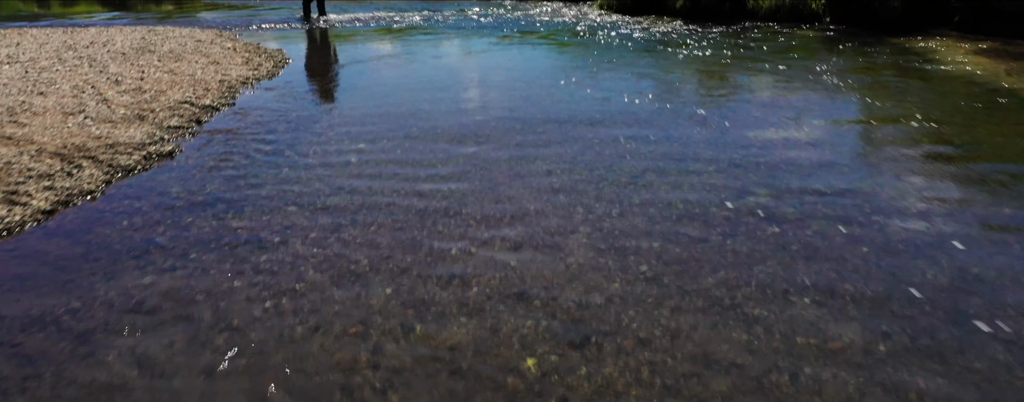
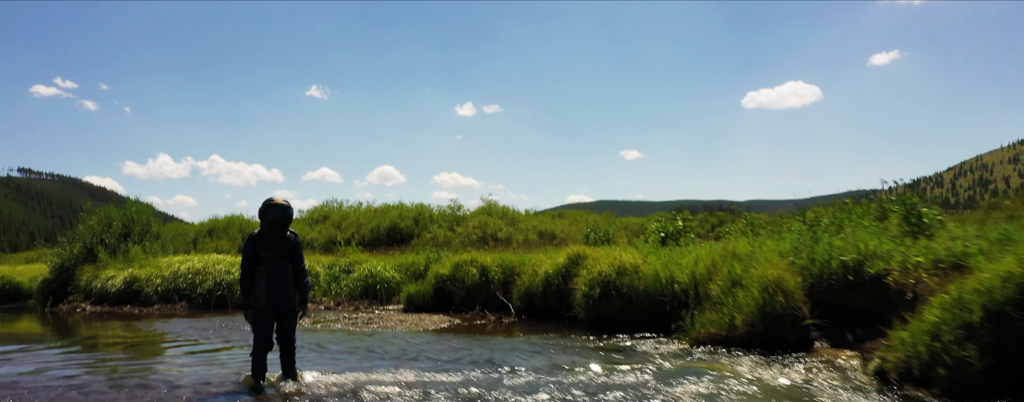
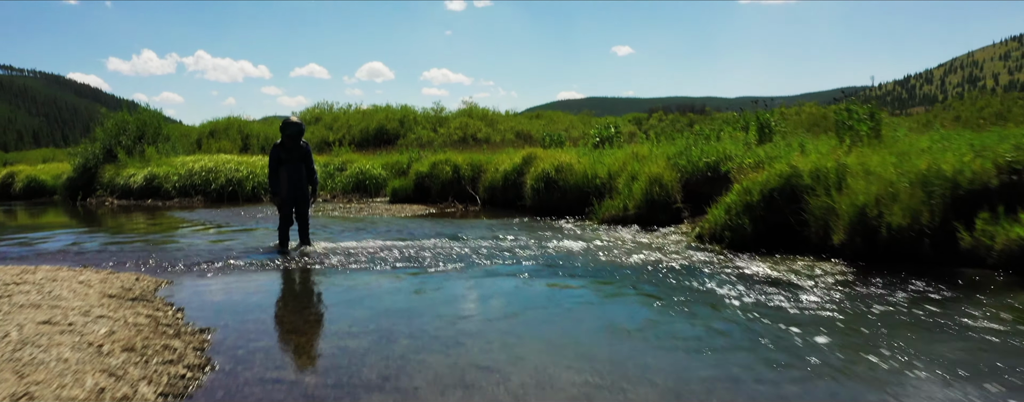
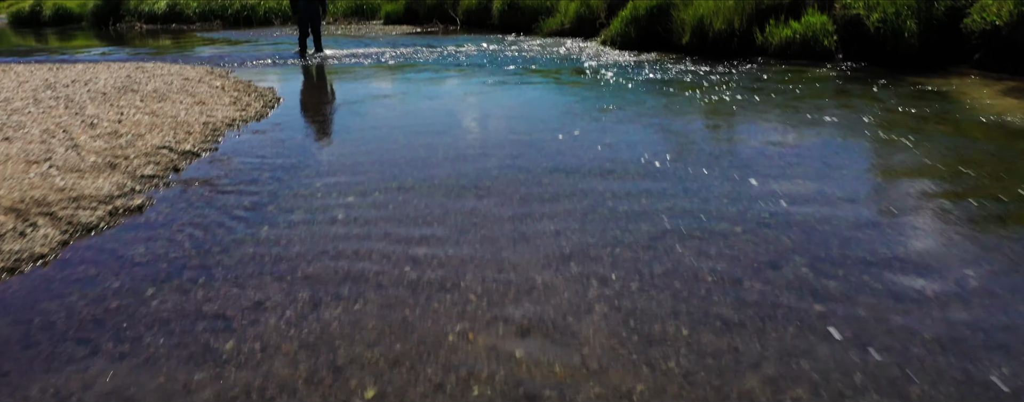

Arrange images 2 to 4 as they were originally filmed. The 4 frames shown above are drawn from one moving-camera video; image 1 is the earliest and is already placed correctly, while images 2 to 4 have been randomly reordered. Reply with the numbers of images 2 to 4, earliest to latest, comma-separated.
4, 3, 2
